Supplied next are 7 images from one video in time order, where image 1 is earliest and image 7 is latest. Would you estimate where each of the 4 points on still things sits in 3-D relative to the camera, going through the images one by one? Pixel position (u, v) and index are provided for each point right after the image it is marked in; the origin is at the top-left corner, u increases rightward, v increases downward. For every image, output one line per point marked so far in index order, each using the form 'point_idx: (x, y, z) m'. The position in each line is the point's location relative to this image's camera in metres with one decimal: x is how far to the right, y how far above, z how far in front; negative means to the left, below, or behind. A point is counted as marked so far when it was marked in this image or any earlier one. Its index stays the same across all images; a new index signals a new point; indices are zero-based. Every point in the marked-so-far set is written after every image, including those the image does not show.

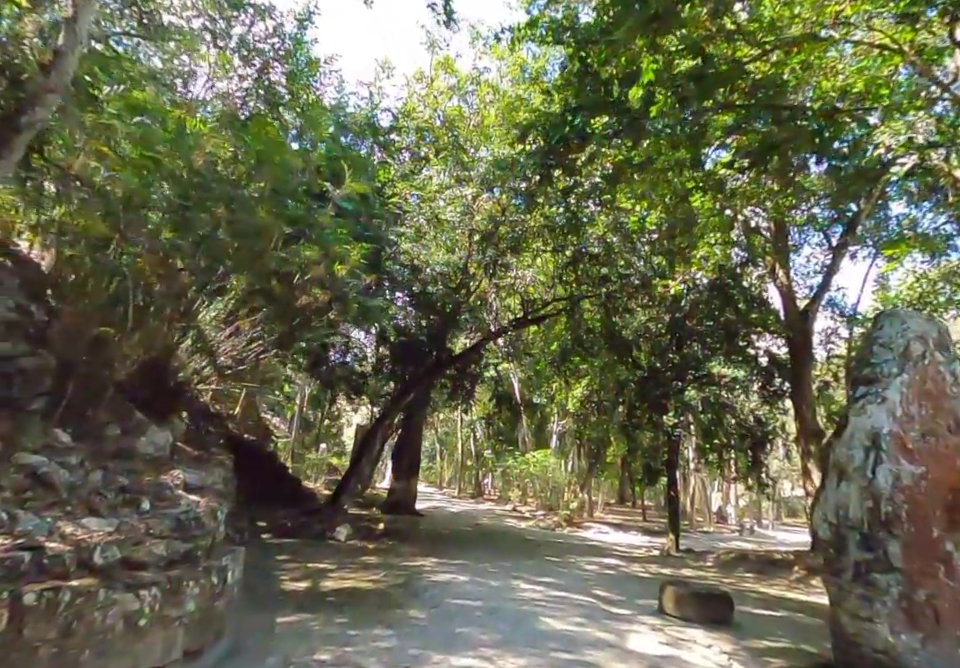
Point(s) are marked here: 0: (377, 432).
0: (-2.2, -2.1, +13.4) m
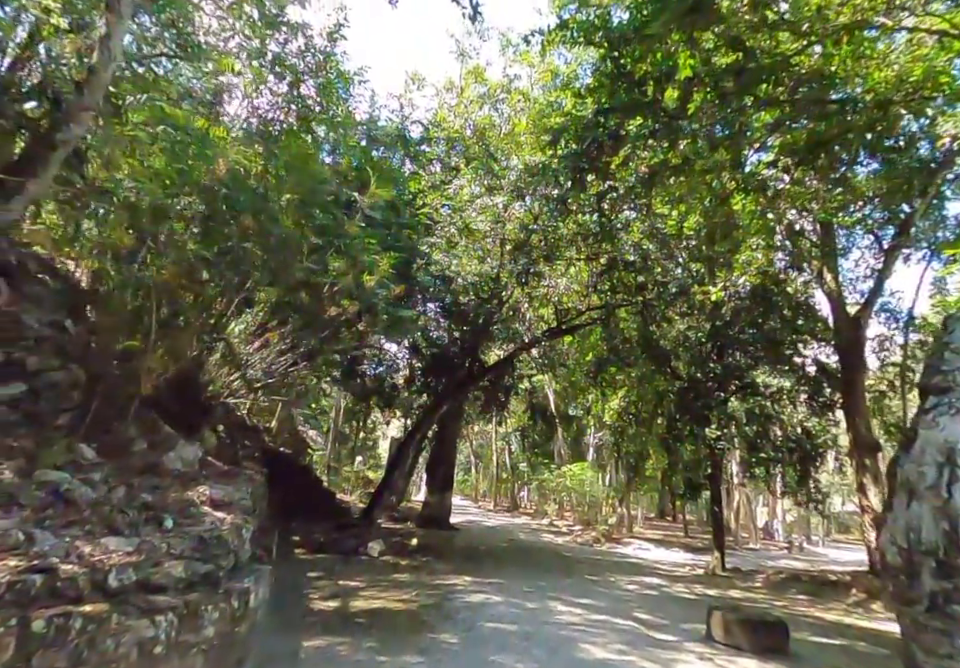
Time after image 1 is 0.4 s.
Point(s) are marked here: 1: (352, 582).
0: (-1.5, -2.4, +13.2) m
1: (-1.5, -2.9, +7.2) m
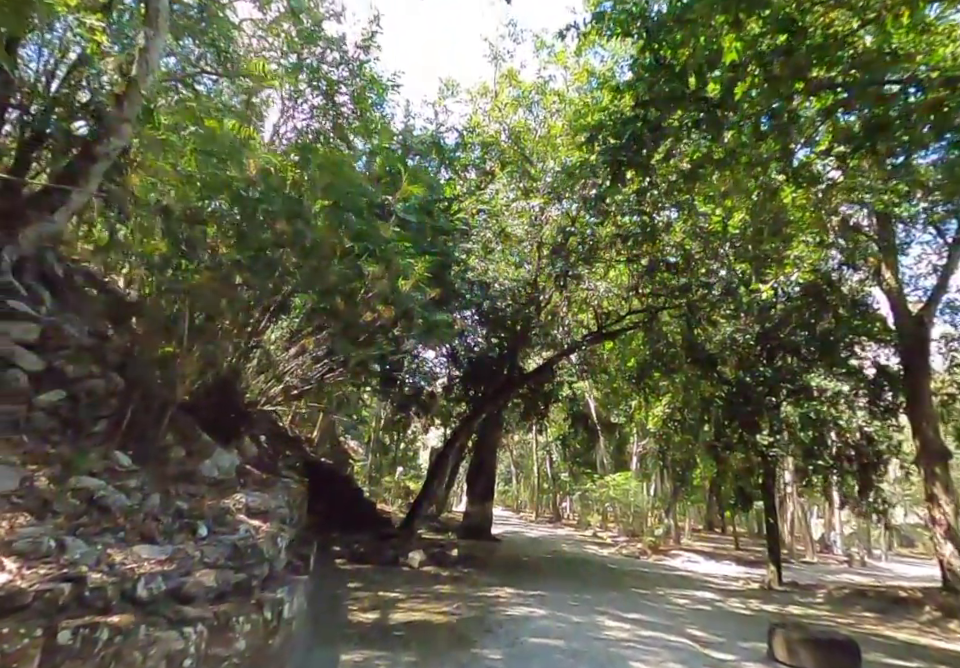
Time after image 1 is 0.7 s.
0: (-0.6, -2.5, +13.1) m
1: (-1.0, -3.0, +7.1) m
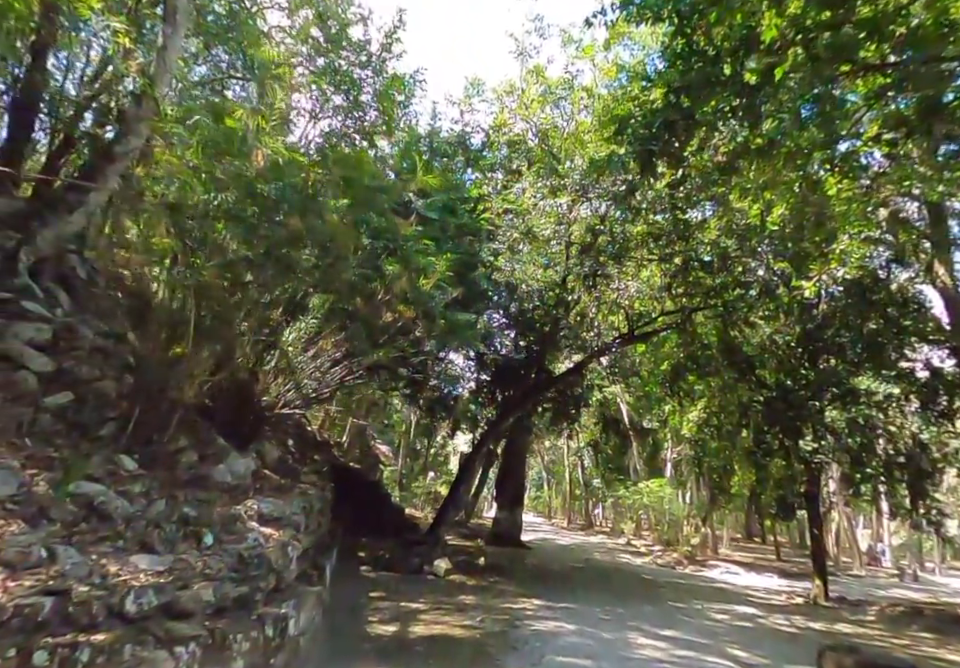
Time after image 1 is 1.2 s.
0: (0.0, -2.6, +12.8) m
1: (-0.7, -3.0, +6.8) m
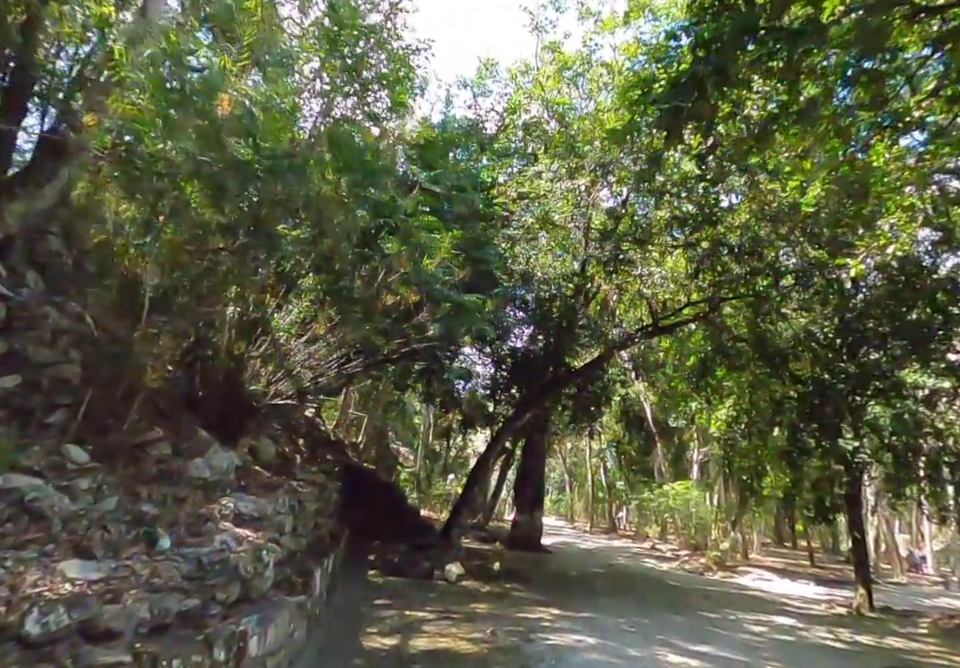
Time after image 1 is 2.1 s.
0: (+0.3, -2.5, +12.2) m
1: (-0.6, -2.8, +6.3) m
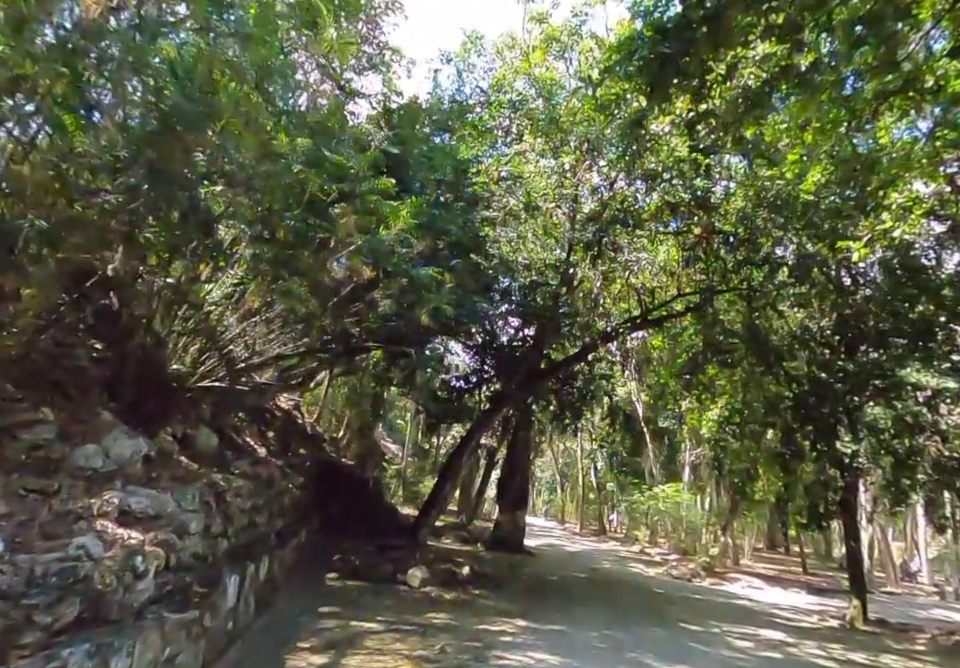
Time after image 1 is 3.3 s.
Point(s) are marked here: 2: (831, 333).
0: (-0.1, -2.3, +11.6) m
1: (-1.0, -2.6, +5.6) m
2: (+5.8, +0.1, +10.2) m
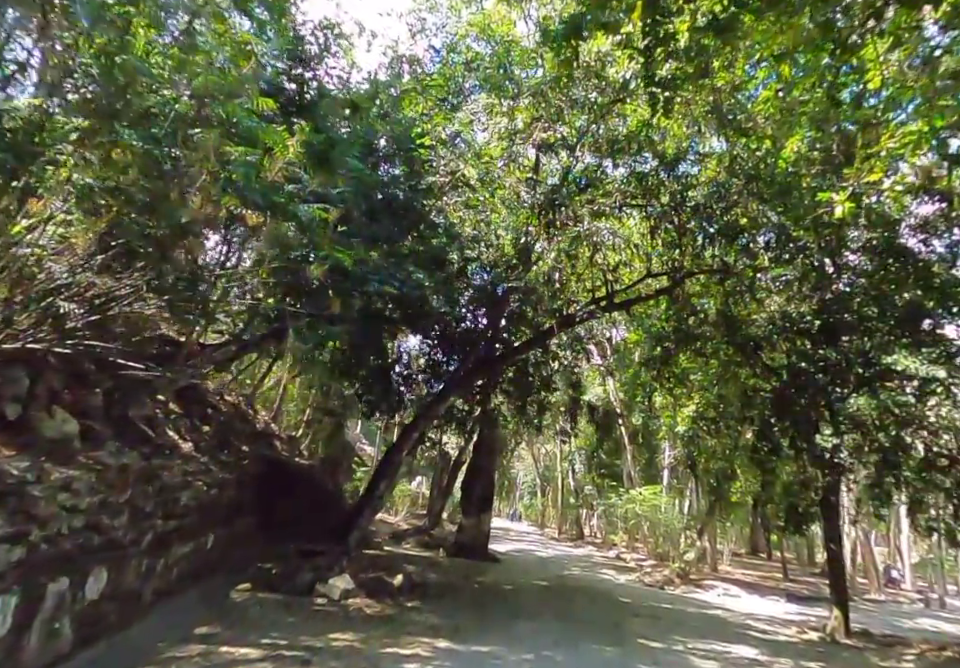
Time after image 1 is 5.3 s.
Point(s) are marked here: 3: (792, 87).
0: (-1.0, -2.0, +10.6) m
1: (-1.7, -2.3, +4.6) m
2: (+5.0, +0.3, +9.3) m
3: (+2.9, +2.3, +5.8) m
